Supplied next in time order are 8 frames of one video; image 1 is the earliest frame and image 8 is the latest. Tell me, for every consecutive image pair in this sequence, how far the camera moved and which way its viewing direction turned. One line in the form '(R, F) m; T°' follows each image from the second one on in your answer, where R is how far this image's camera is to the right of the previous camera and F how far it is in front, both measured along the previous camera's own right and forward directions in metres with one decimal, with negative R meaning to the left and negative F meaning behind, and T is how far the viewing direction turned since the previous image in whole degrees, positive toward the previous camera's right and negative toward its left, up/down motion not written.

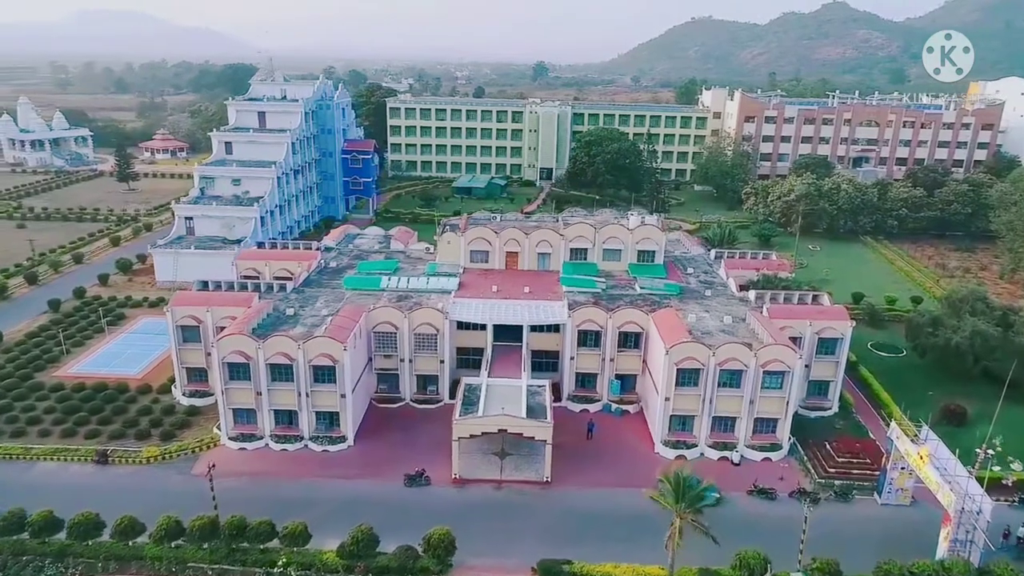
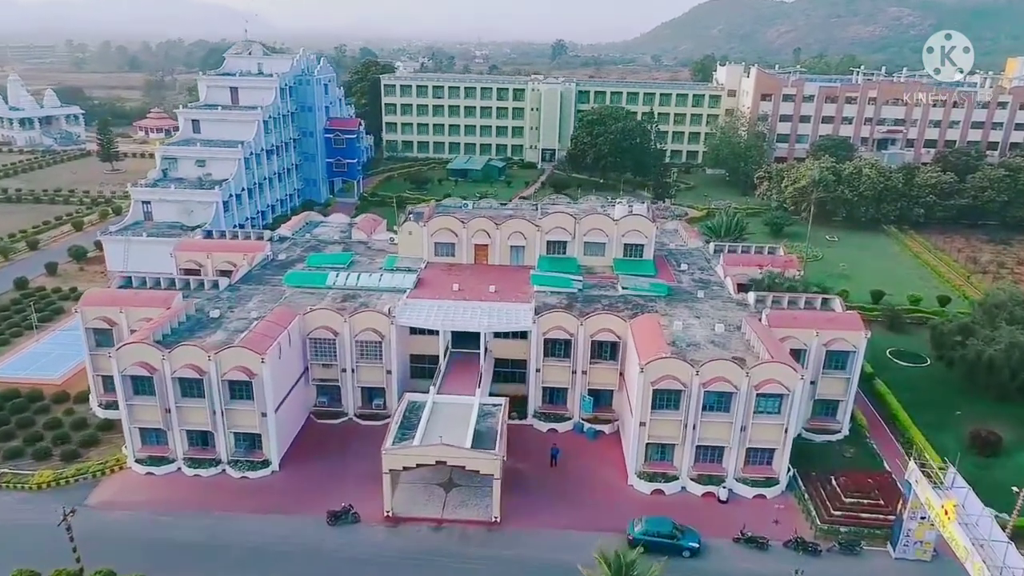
(+2.9, +5.3) m; -2°
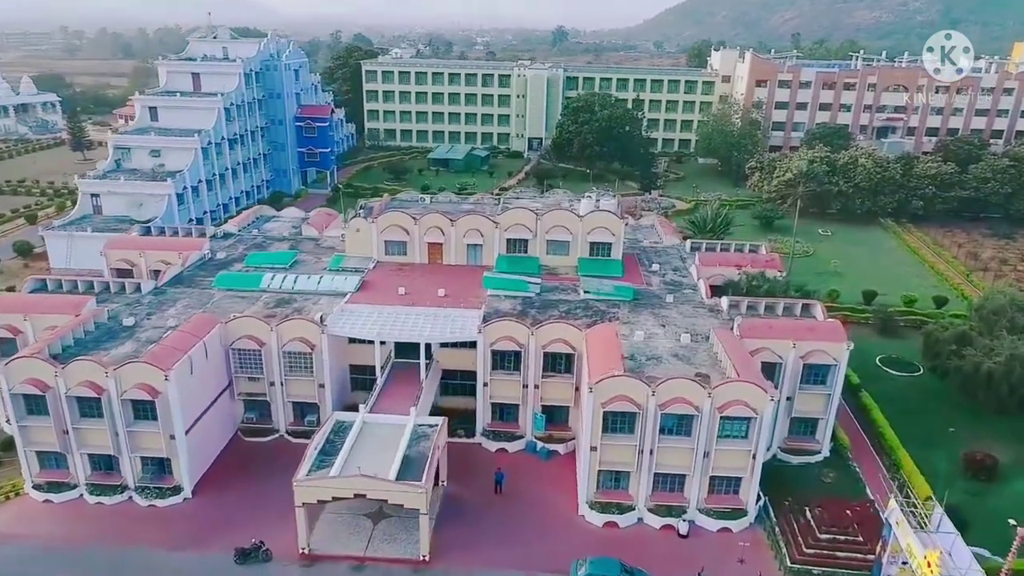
(+2.5, +3.2) m; 0°
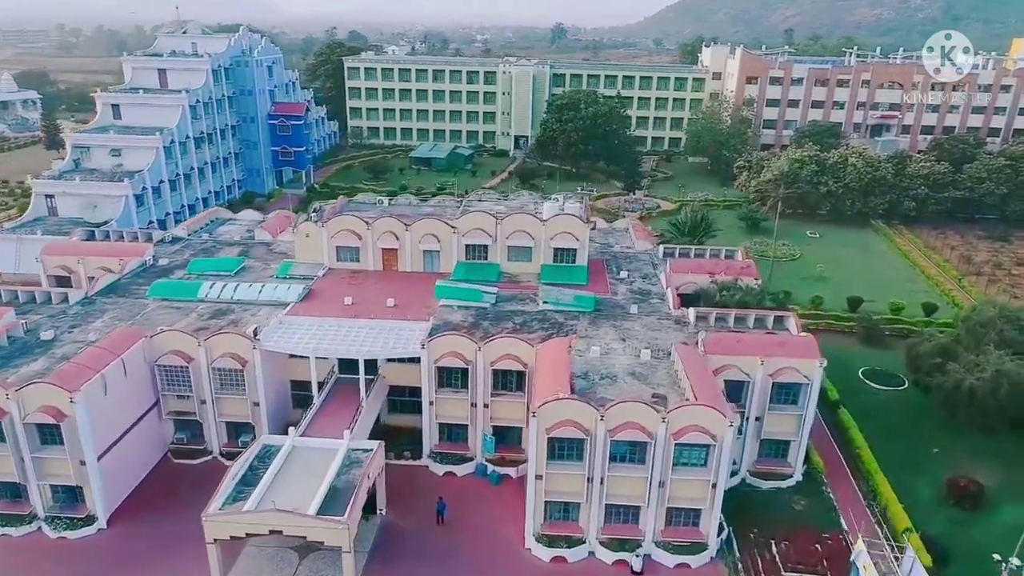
(+2.1, +2.2) m; 0°
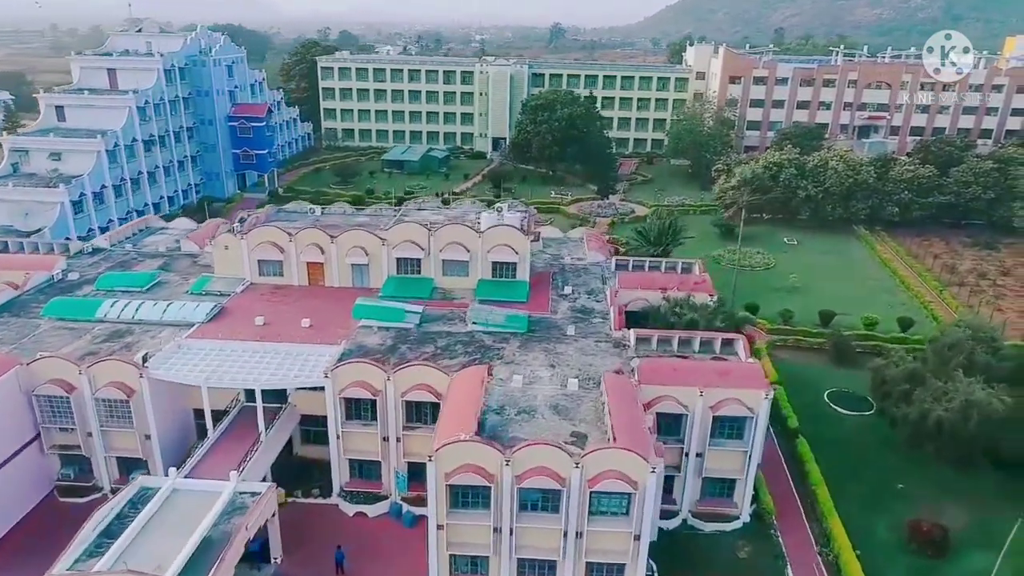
(+3.0, +2.7) m; 0°
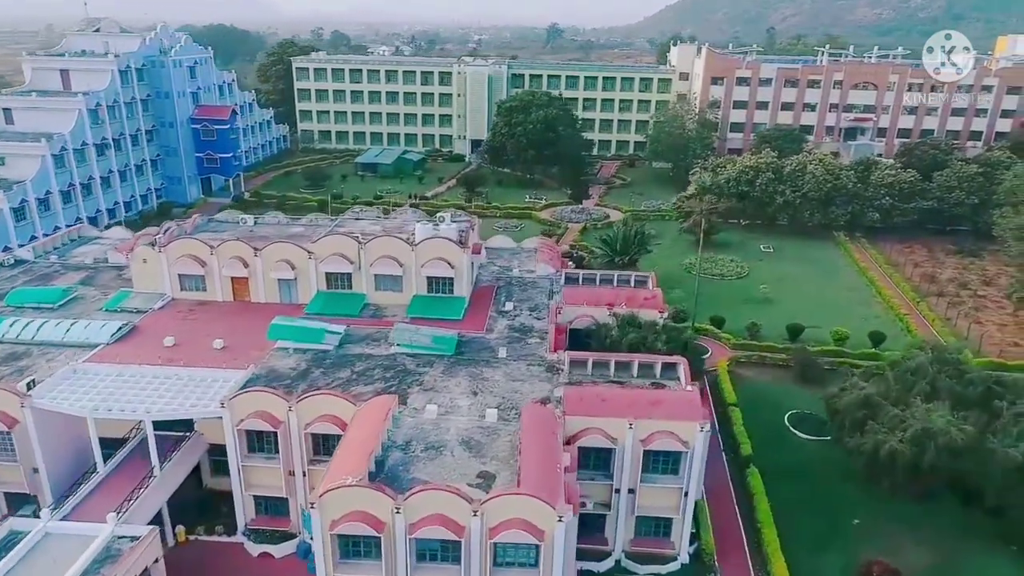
(+2.7, +2.1) m; 0°
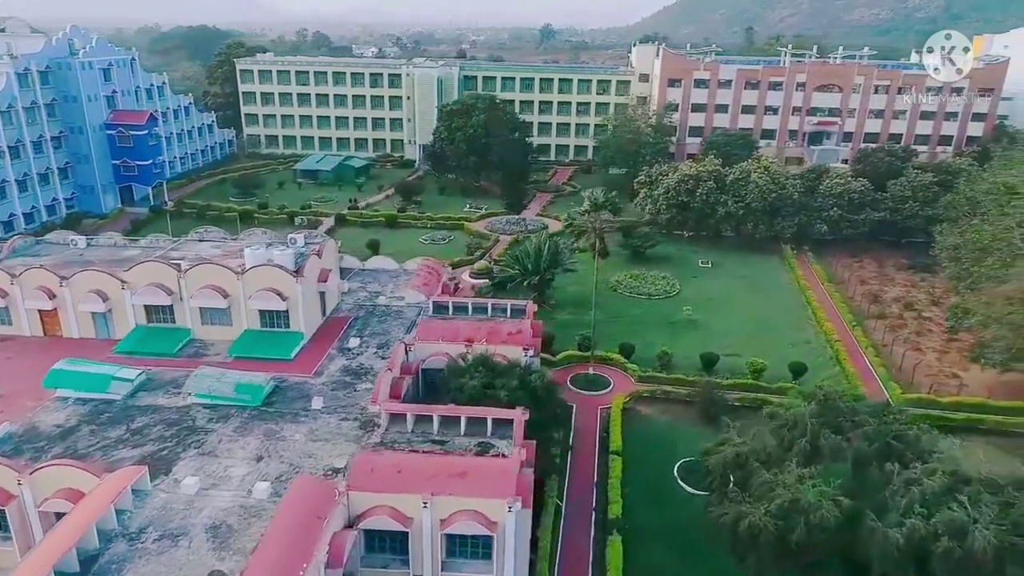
(+5.8, +3.8) m; 0°
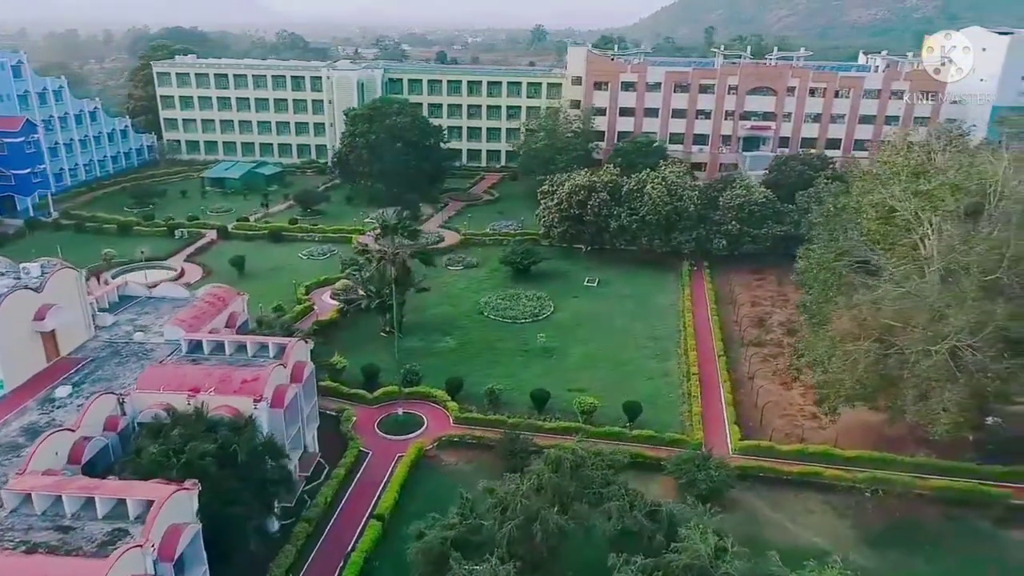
(+8.7, +3.7) m; 0°
